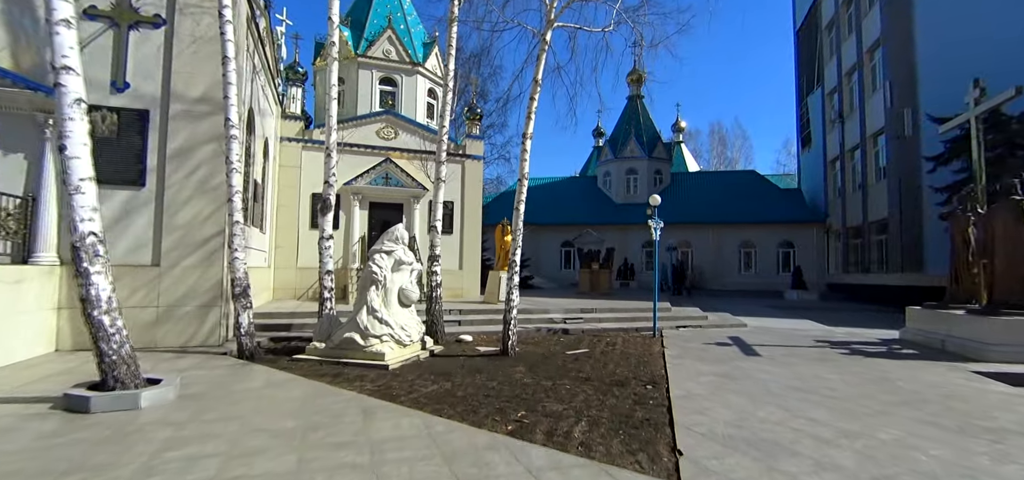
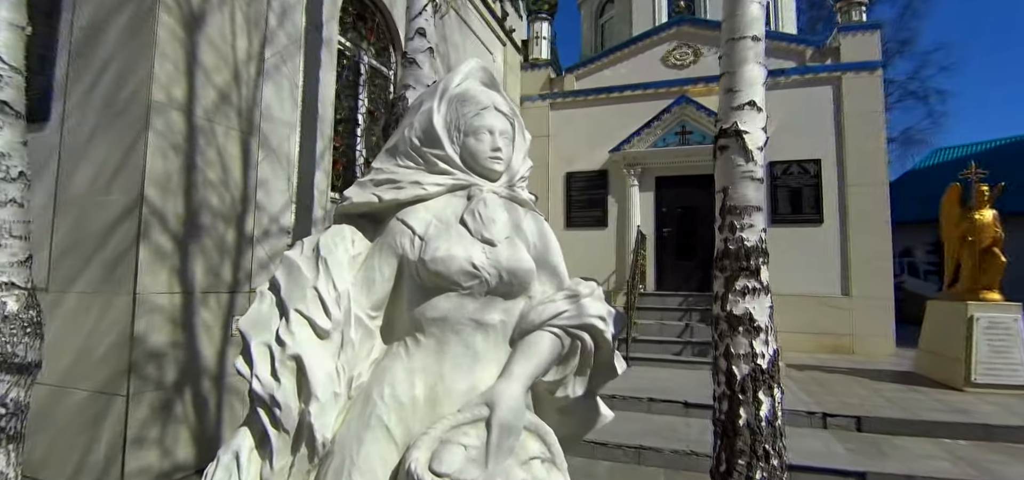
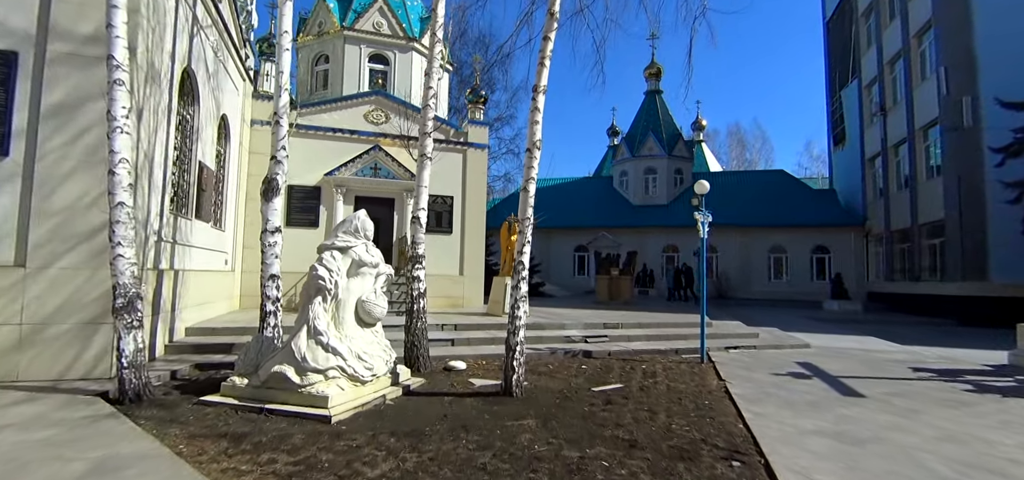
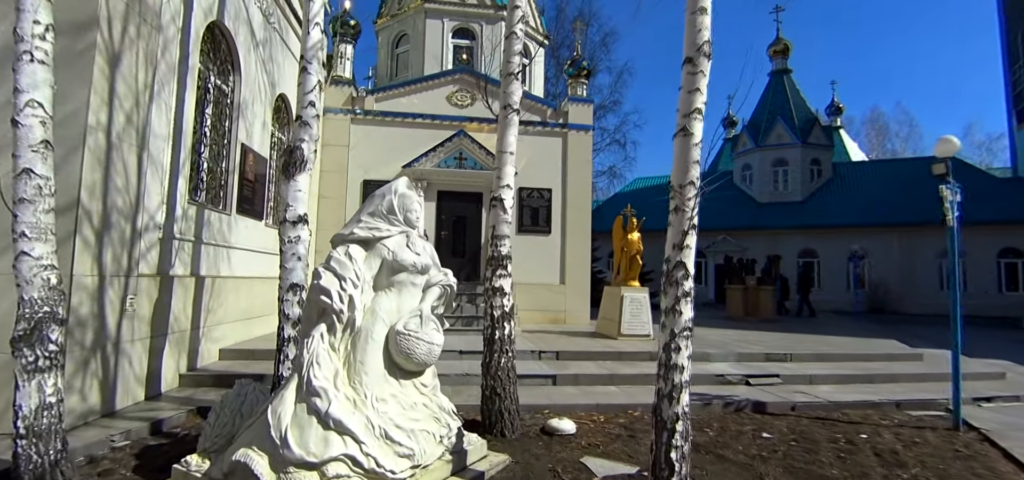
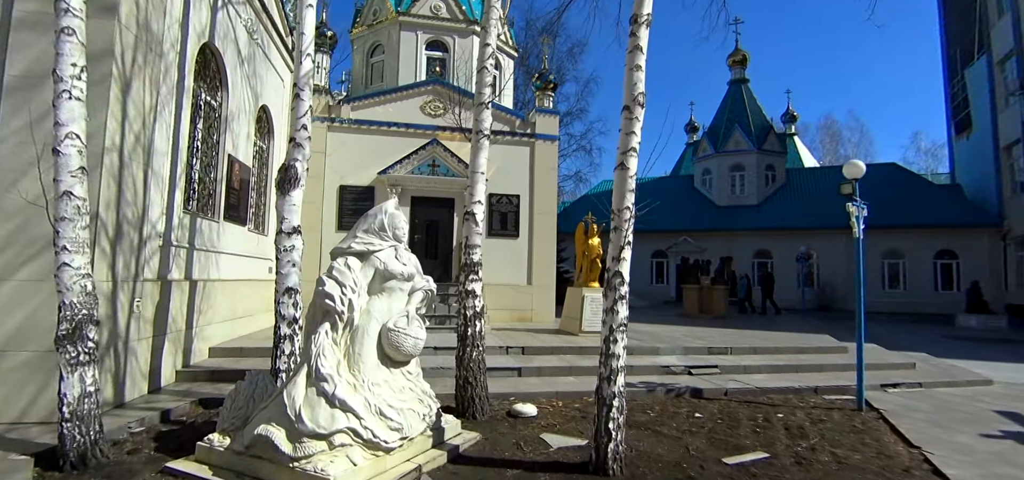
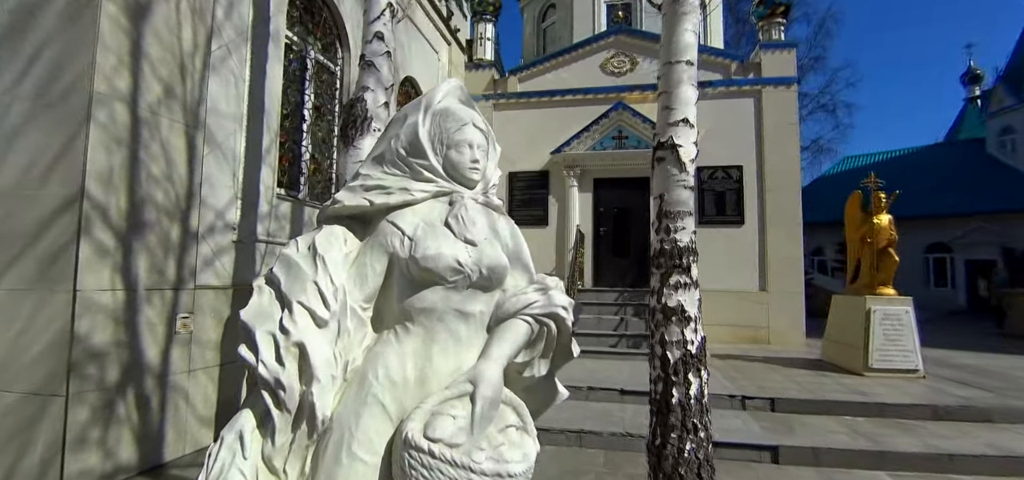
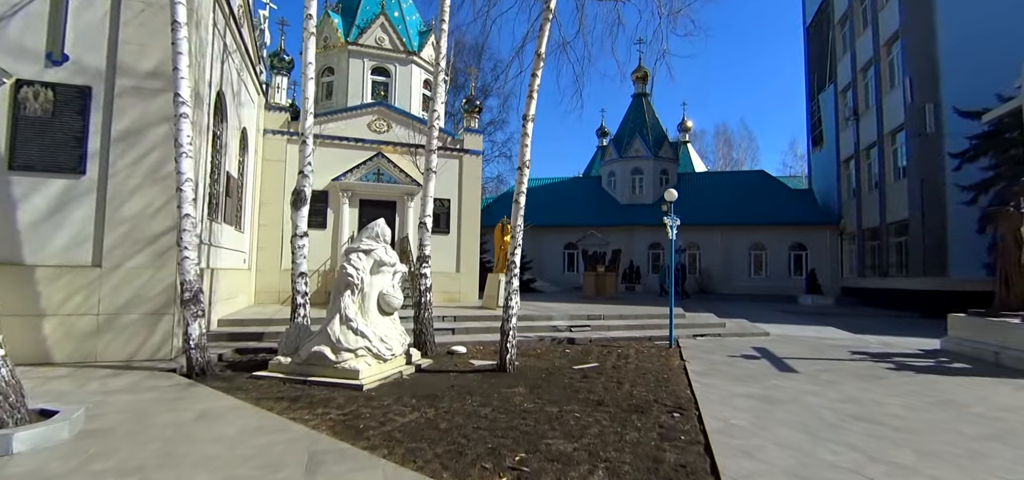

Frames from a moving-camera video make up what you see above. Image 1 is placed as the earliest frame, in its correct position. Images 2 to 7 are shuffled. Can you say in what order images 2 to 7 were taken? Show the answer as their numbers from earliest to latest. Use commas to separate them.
7, 3, 5, 4, 6, 2
